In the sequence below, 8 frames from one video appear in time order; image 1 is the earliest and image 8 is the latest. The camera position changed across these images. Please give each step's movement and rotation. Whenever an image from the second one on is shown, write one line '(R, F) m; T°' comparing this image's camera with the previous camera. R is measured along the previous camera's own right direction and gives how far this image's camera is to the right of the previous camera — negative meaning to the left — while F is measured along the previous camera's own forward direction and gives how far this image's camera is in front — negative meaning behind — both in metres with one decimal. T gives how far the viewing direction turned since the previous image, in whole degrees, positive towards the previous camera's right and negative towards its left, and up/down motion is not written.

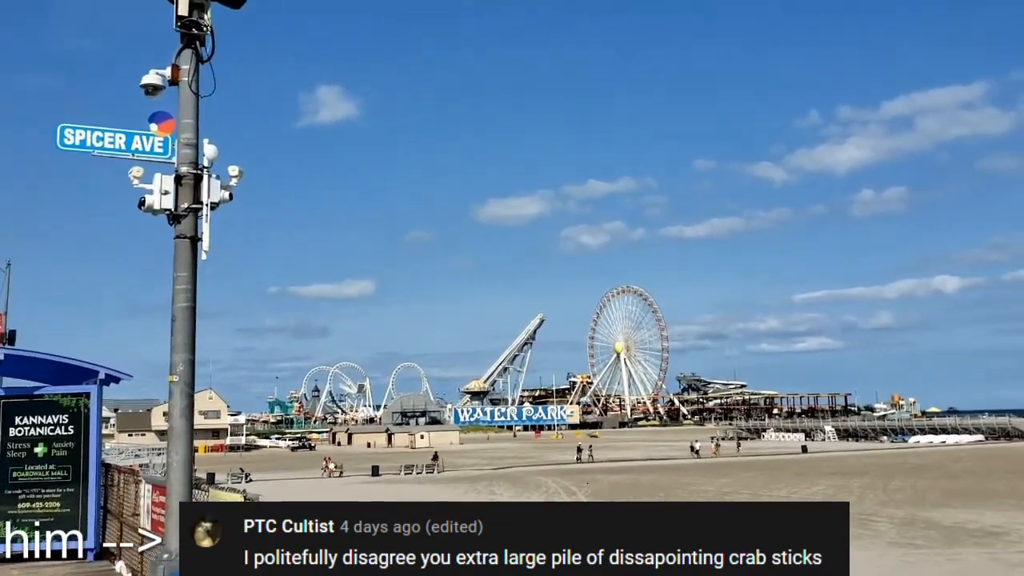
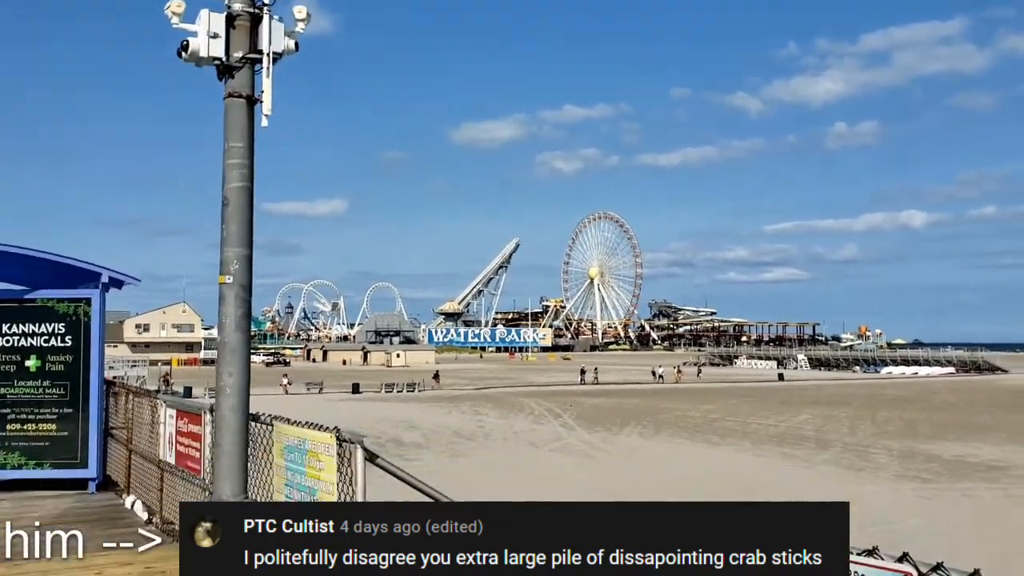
(-0.6, +0.9) m; +2°
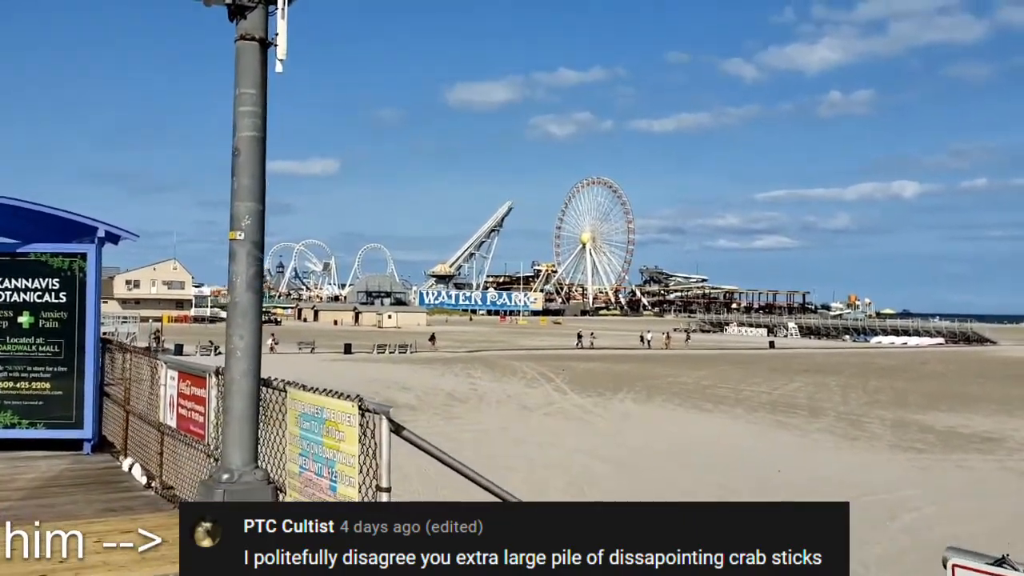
(-0.1, +0.2) m; +1°
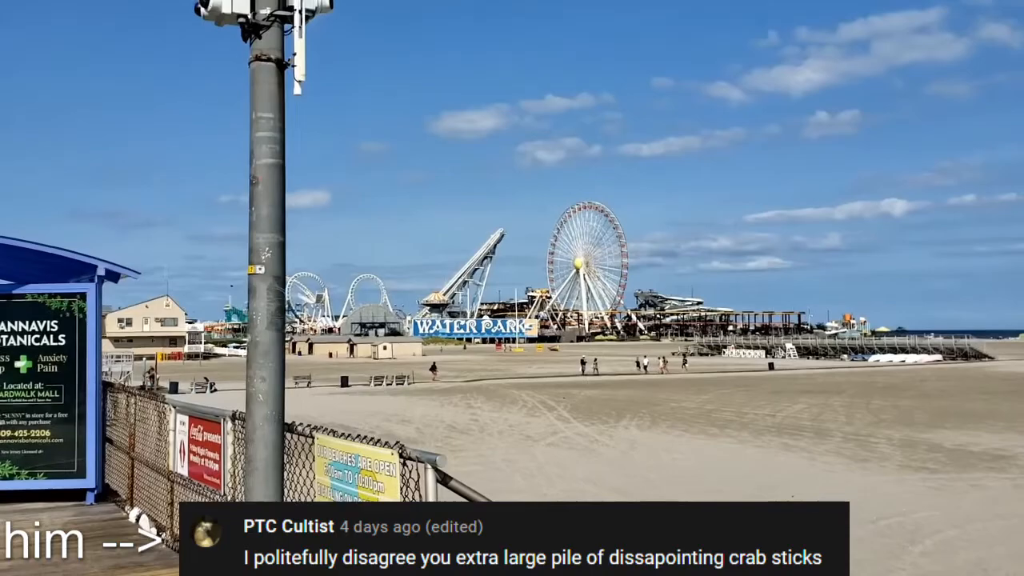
(-0.1, +0.2) m; 0°
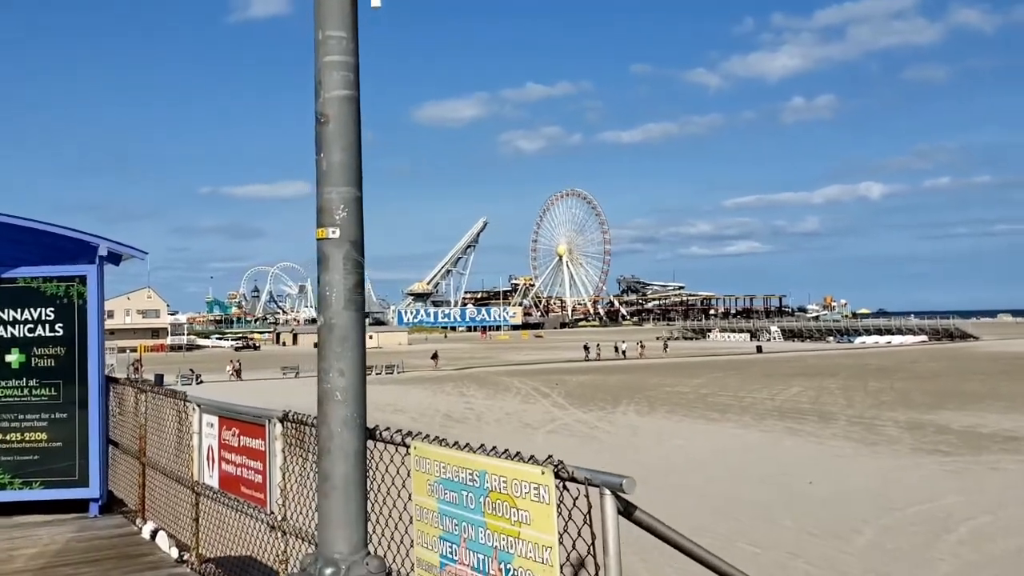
(-0.4, +0.6) m; +1°
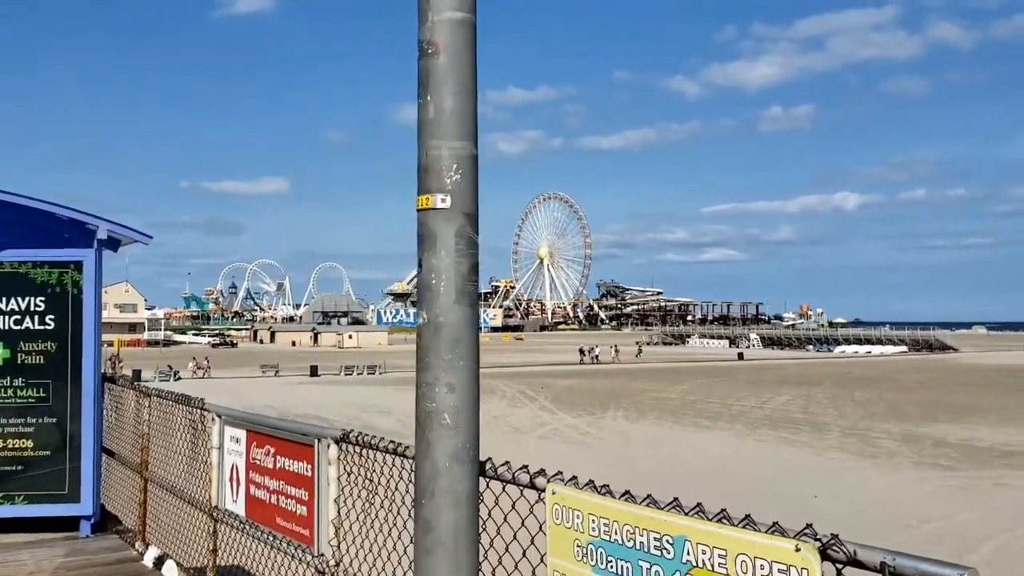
(-0.3, +0.5) m; +1°
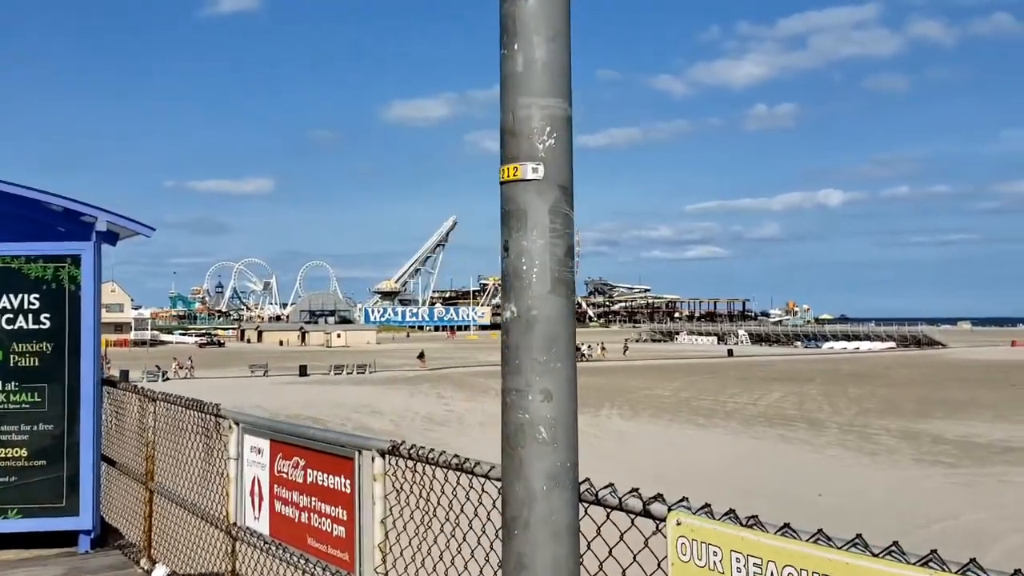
(-0.2, +0.2) m; +1°
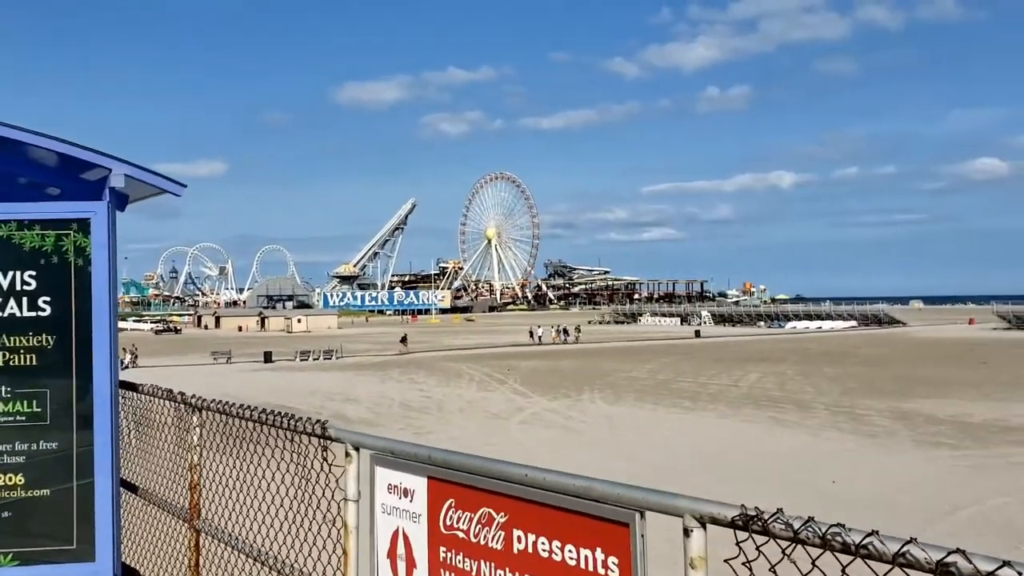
(-0.6, +0.8) m; +3°
